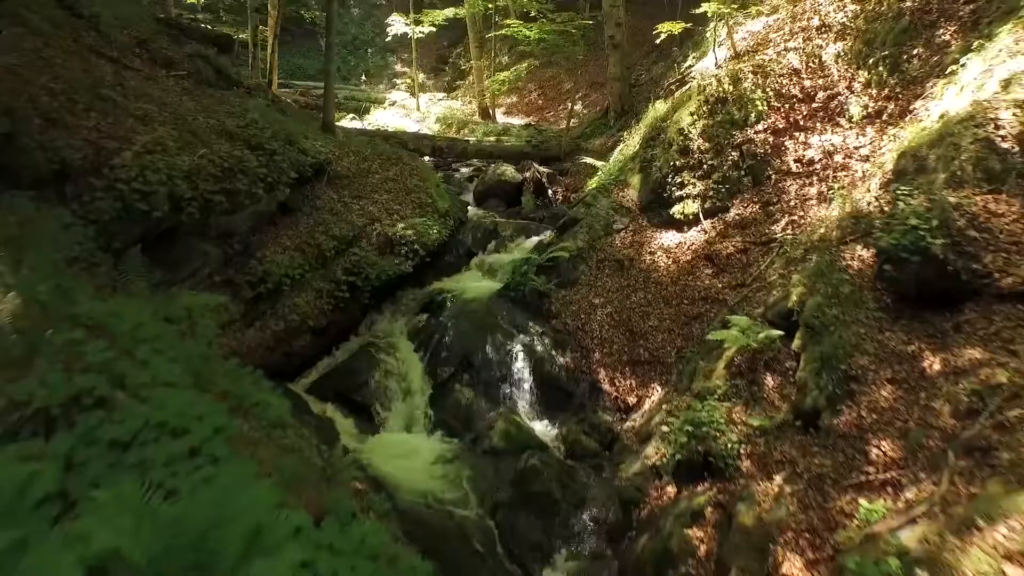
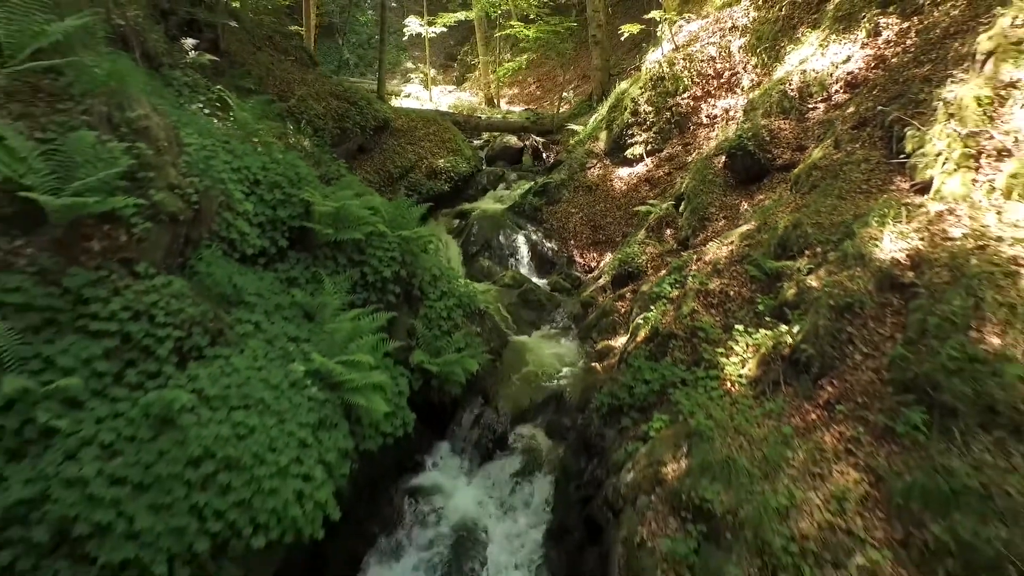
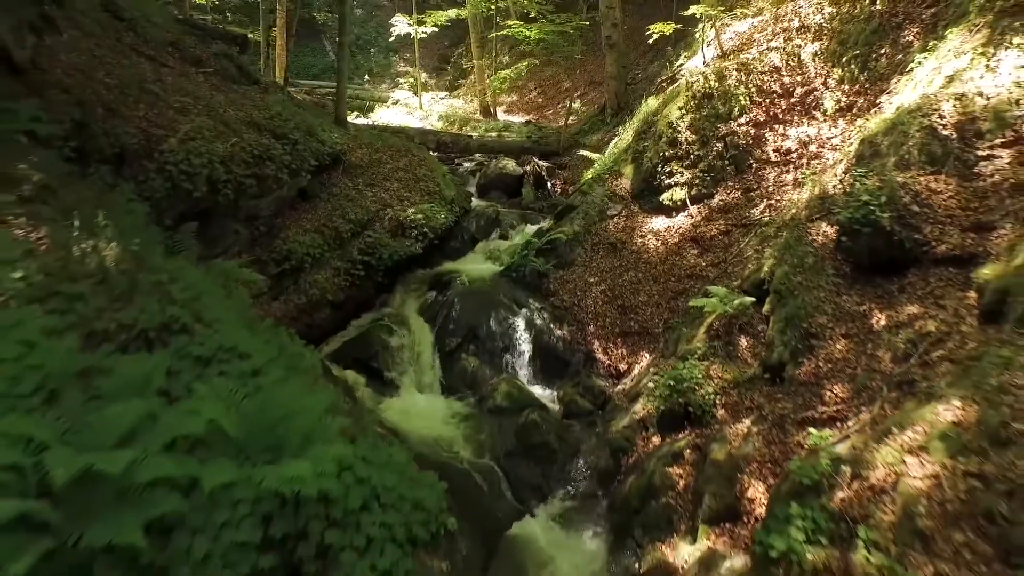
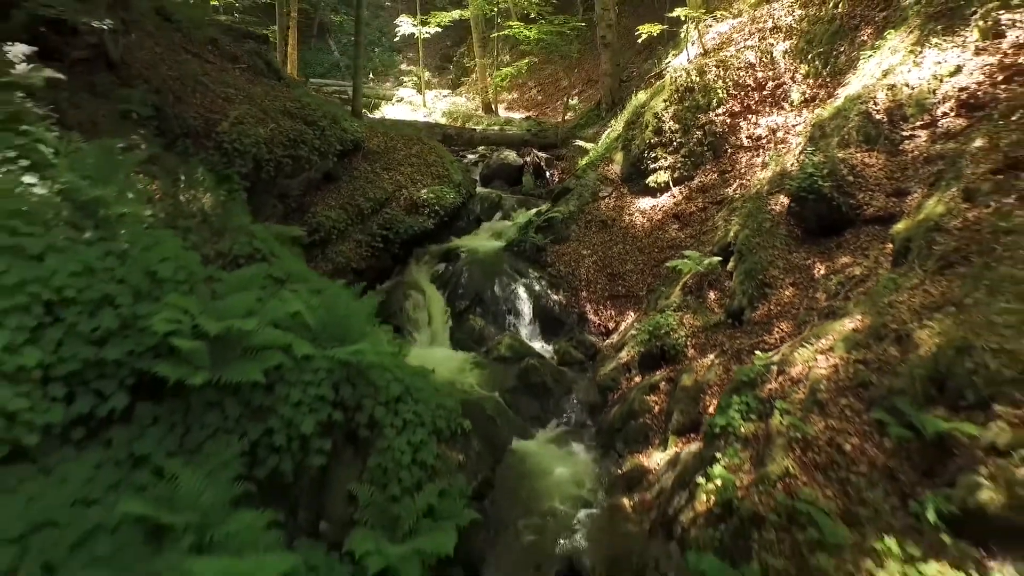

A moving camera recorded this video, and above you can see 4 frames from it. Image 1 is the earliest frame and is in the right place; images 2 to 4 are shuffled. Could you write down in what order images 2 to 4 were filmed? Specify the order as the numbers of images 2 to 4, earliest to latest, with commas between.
3, 4, 2
